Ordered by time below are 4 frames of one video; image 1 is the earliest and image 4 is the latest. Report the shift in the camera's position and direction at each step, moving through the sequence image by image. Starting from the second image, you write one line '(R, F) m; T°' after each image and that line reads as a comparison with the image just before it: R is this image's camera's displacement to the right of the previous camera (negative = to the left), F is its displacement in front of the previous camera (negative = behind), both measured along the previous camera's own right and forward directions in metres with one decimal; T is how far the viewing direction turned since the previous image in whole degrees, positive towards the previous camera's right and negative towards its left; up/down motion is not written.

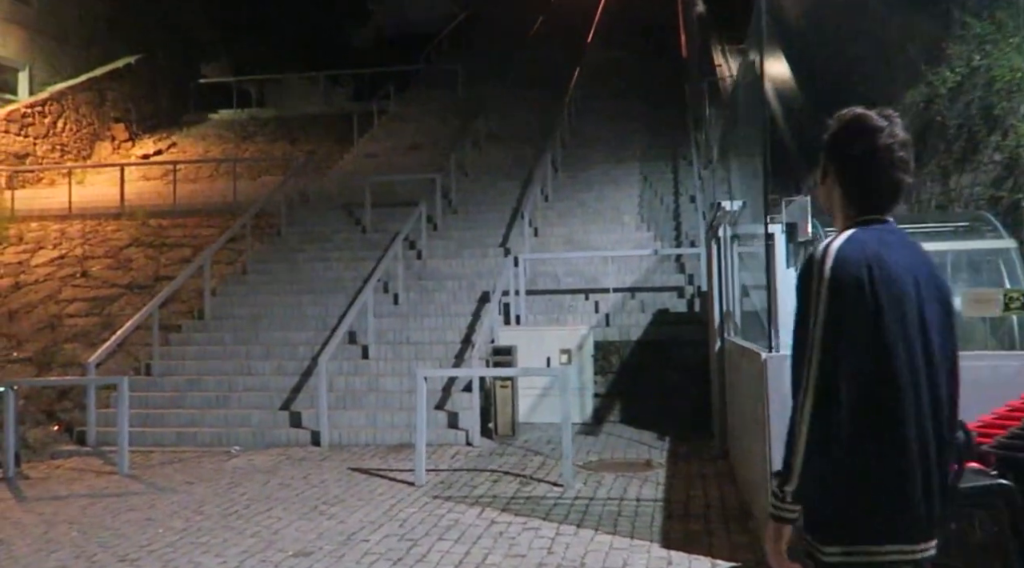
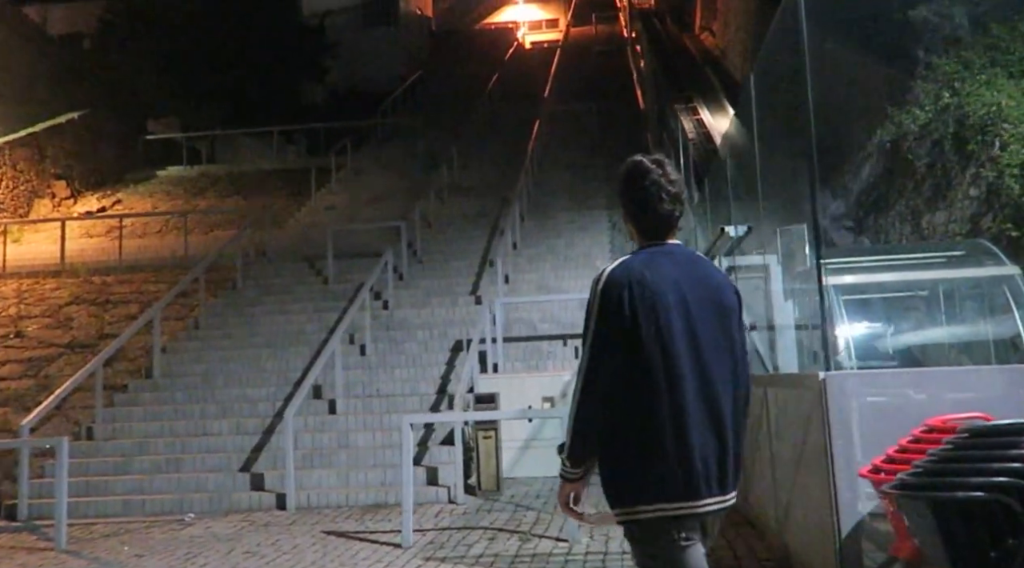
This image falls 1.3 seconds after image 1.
(-0.3, +0.5) m; +4°
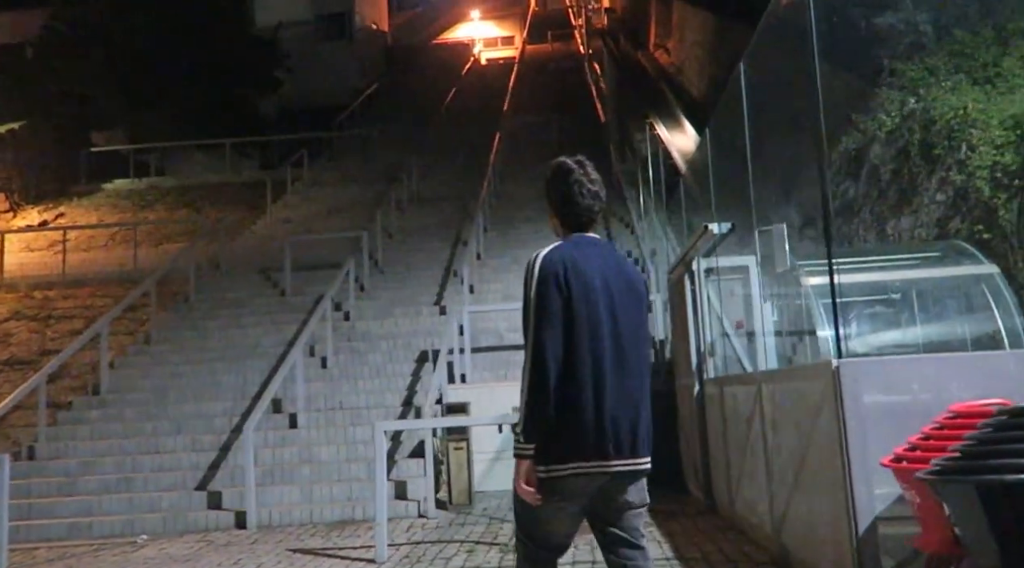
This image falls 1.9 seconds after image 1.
(-0.2, +0.3) m; +3°
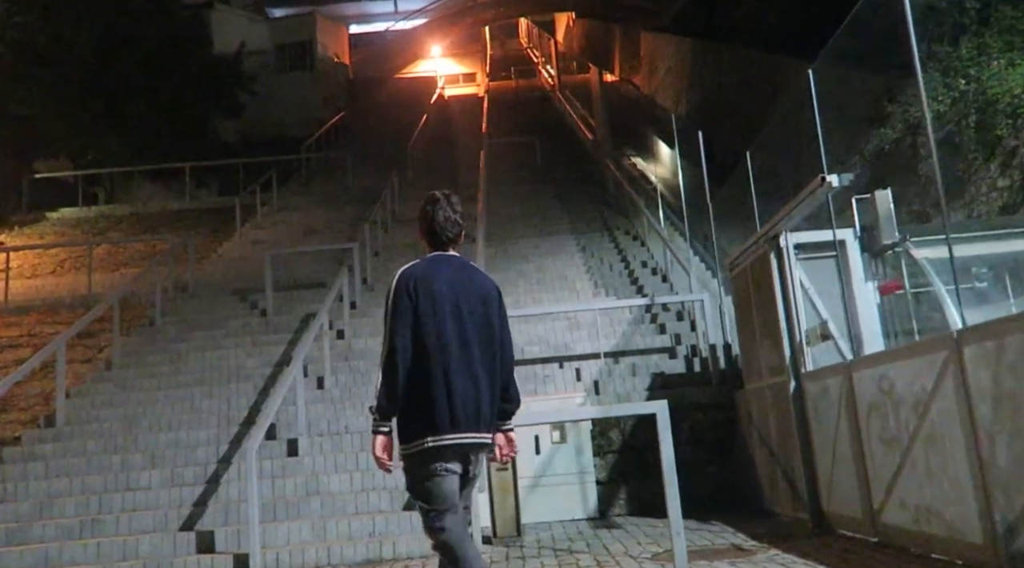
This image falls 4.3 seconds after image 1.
(-0.8, +1.1) m; +4°
